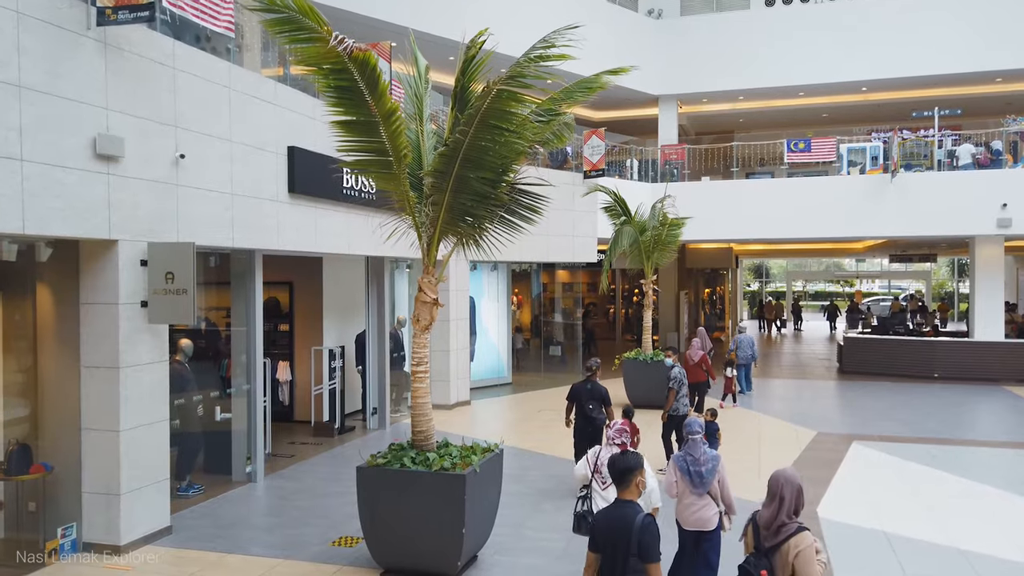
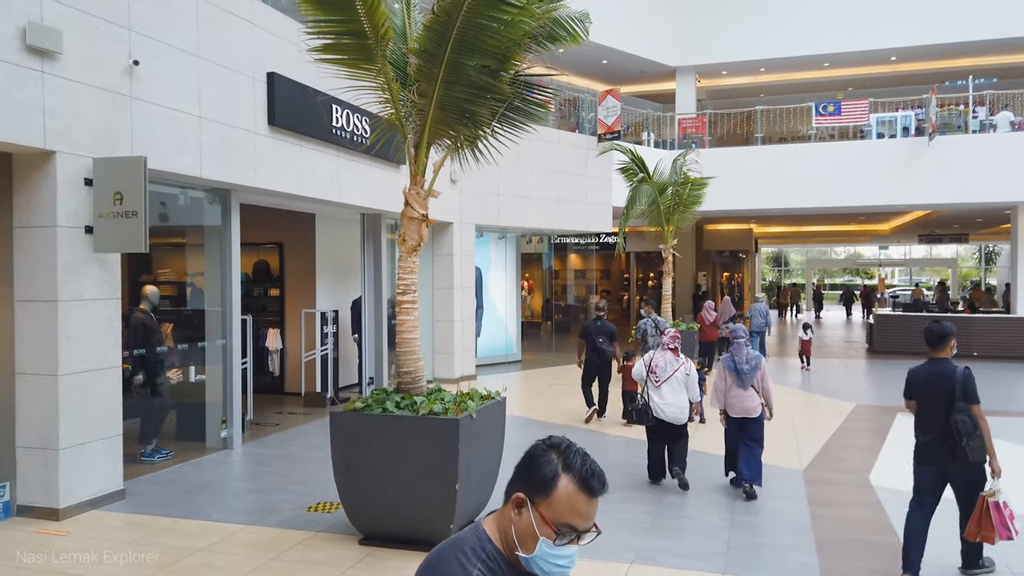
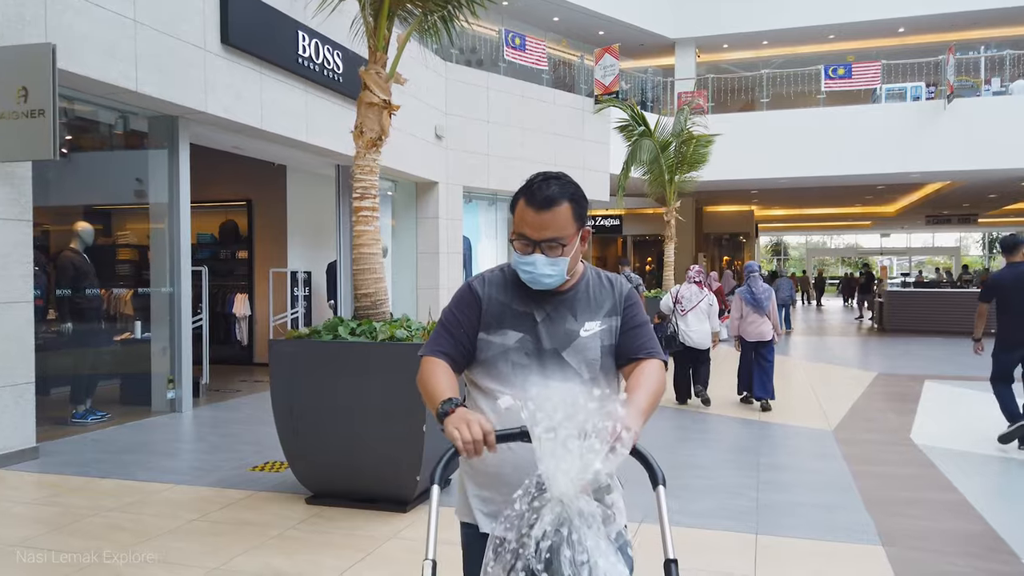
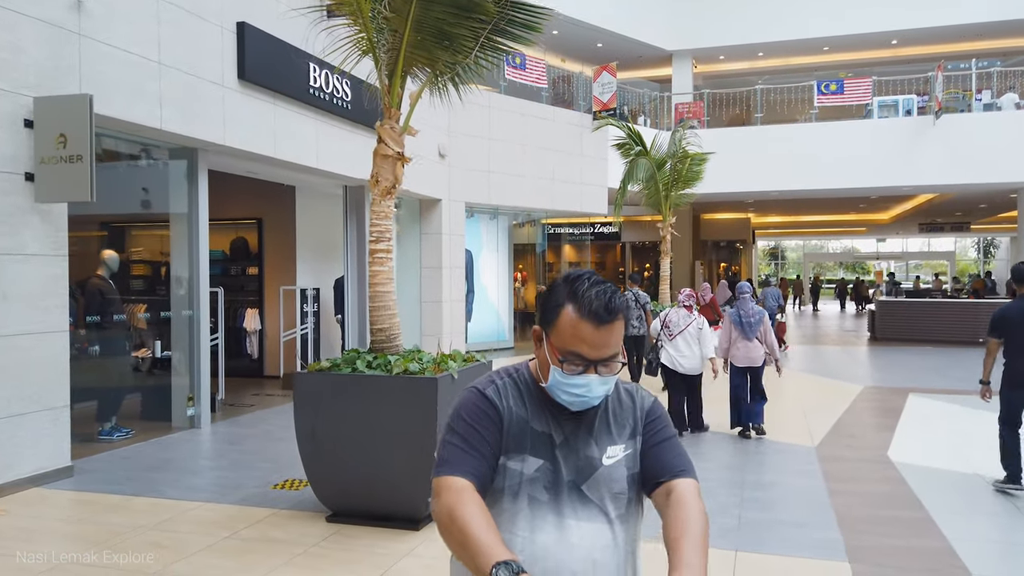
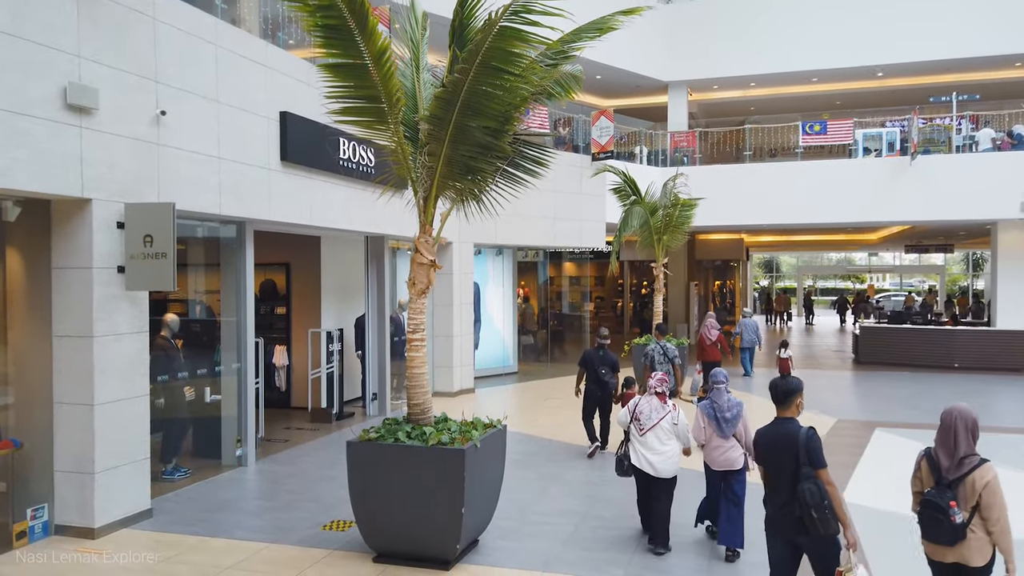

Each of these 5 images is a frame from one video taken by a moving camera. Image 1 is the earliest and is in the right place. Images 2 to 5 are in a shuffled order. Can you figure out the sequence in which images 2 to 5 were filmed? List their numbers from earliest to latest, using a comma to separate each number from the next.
5, 2, 4, 3
